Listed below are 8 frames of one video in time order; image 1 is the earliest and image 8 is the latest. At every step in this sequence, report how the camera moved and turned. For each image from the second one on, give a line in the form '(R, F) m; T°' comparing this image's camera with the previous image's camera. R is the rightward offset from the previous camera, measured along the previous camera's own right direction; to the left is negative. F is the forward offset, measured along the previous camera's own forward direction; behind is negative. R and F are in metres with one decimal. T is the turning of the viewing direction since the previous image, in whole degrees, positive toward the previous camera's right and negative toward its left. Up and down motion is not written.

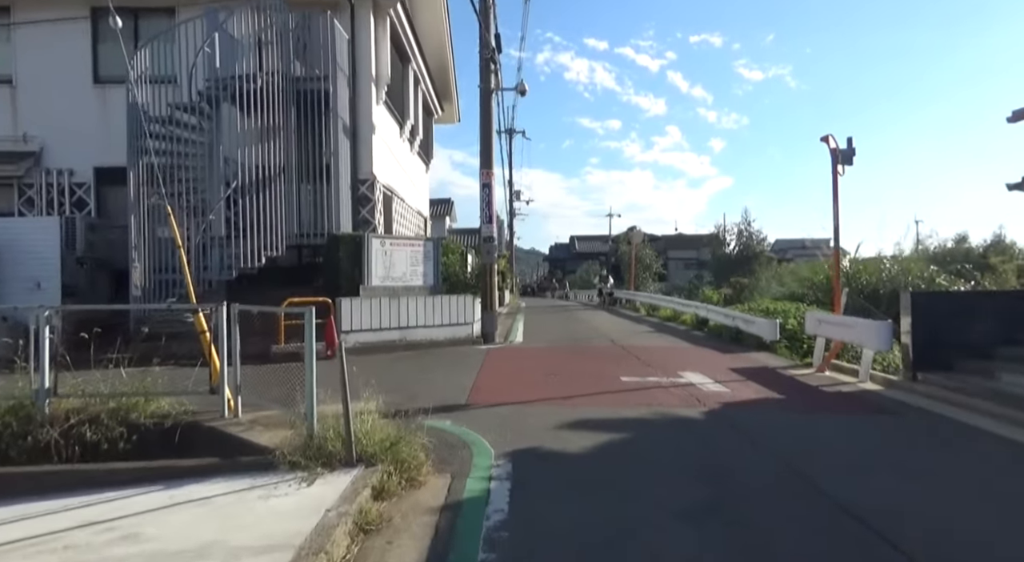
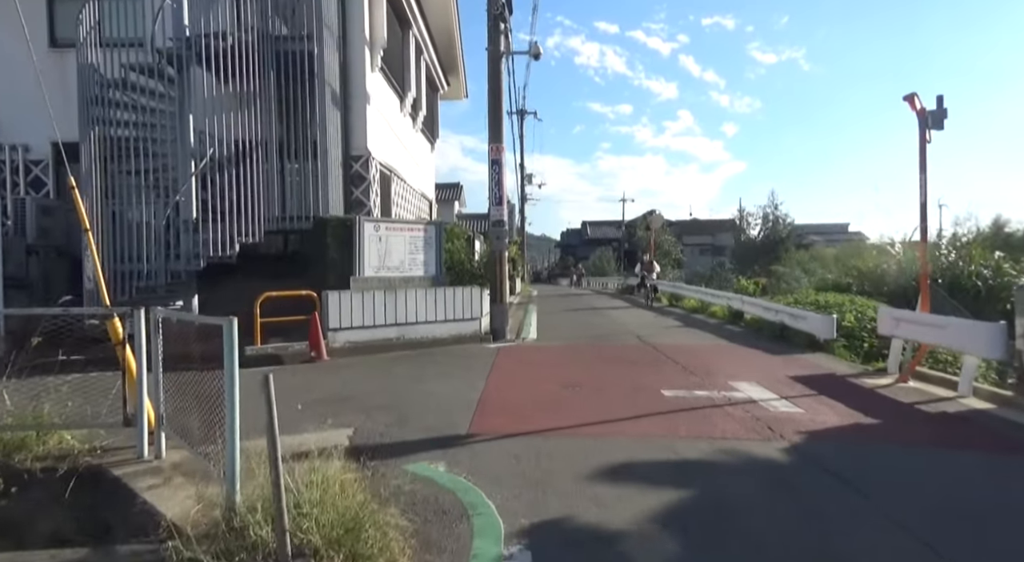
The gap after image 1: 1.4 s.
(0.0, +1.7) m; -1°
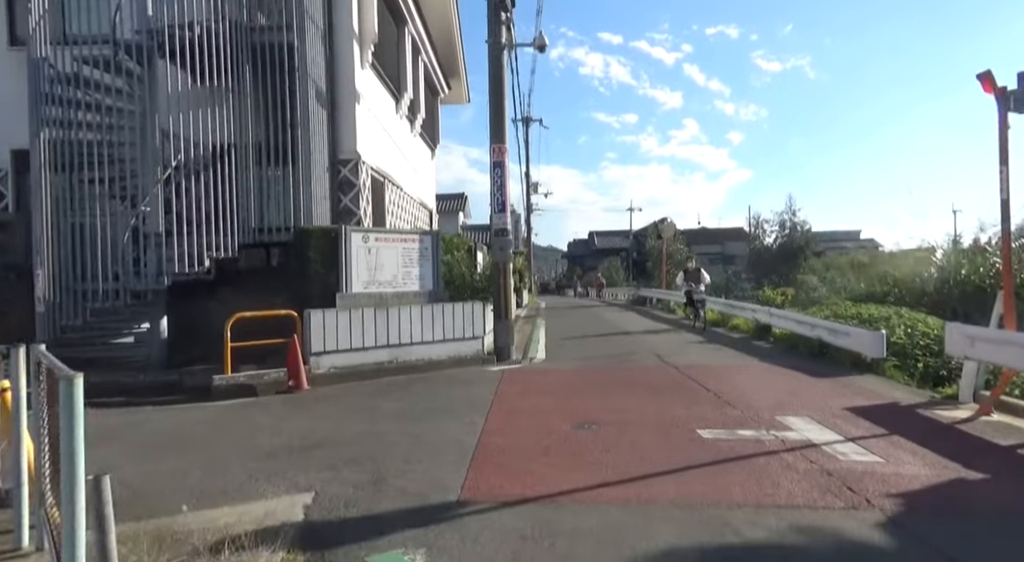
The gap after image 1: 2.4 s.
(0.0, +1.2) m; -1°
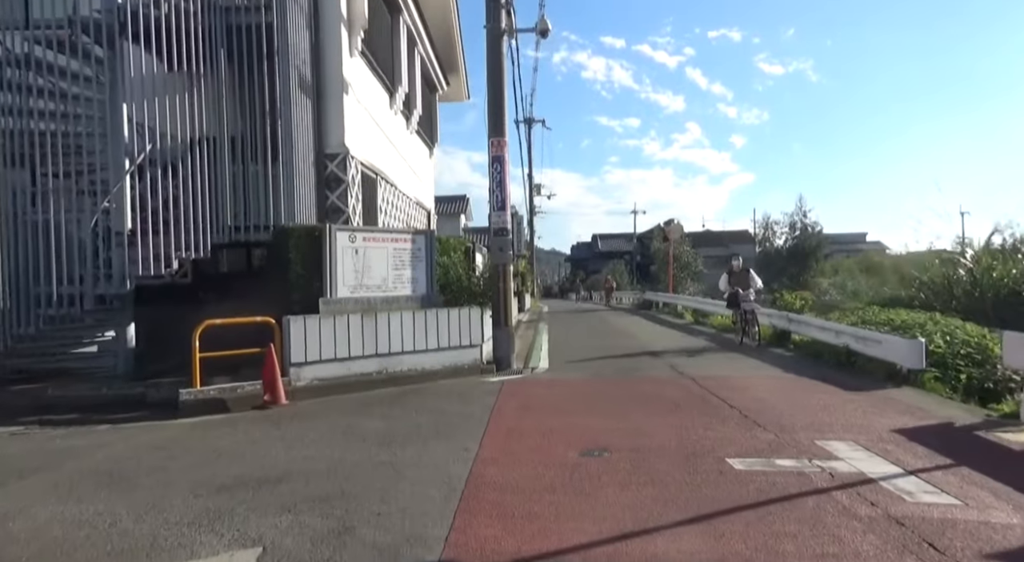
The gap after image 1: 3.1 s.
(0.0, +0.9) m; 0°
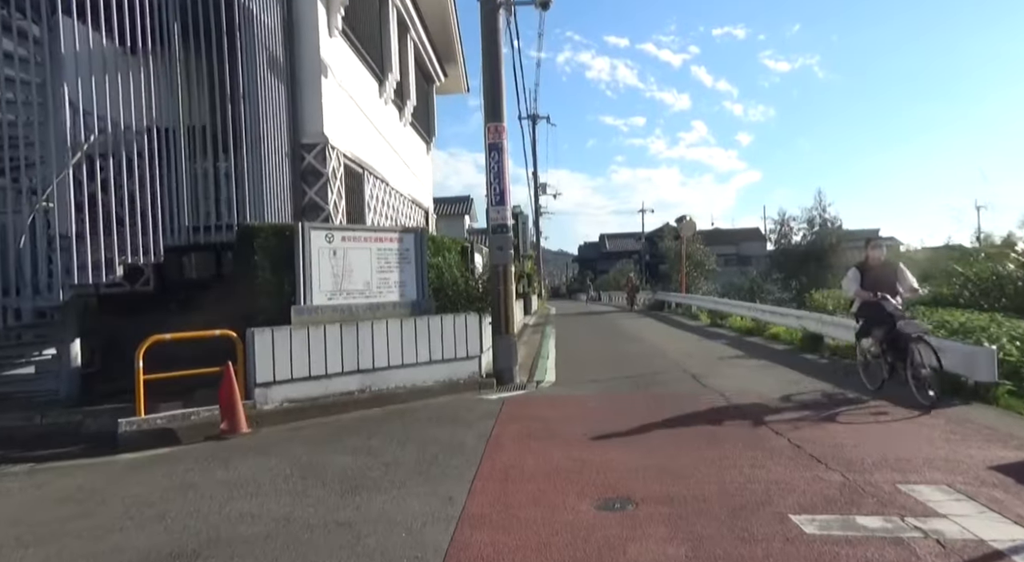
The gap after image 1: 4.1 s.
(+0.1, +1.2) m; -1°
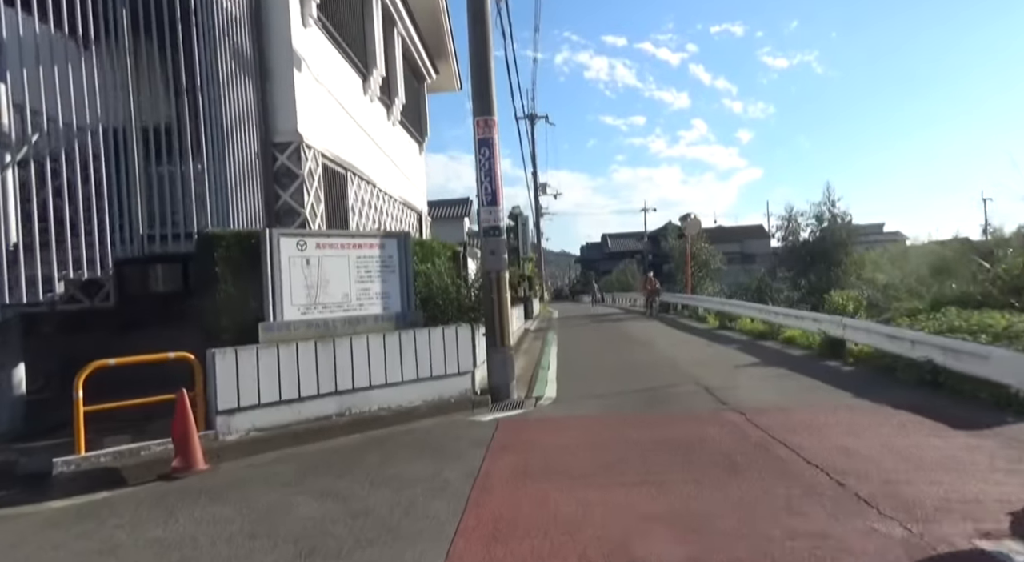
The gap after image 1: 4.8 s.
(+0.1, +0.8) m; 0°
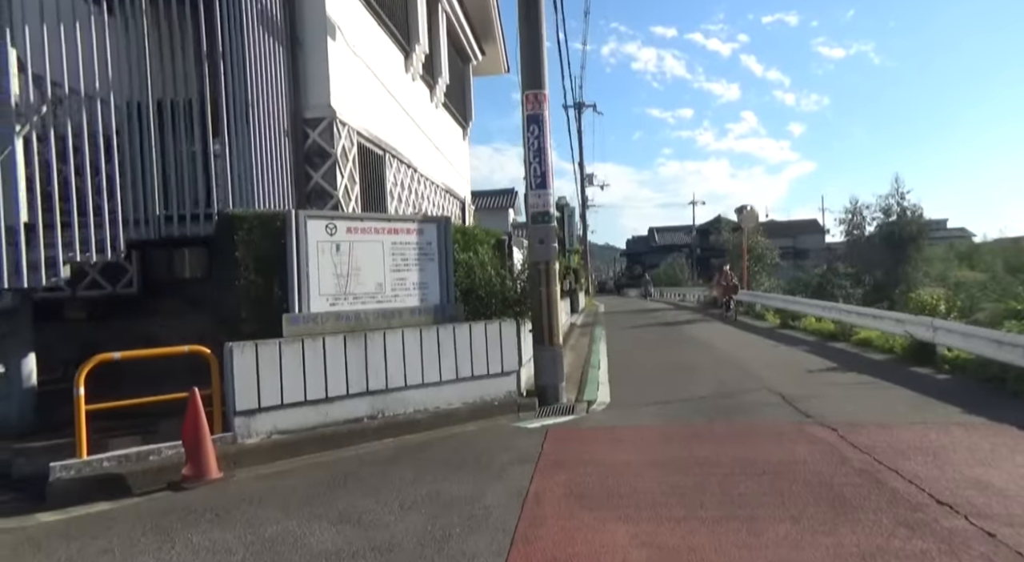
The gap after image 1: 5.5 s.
(-0.1, +0.9) m; -4°
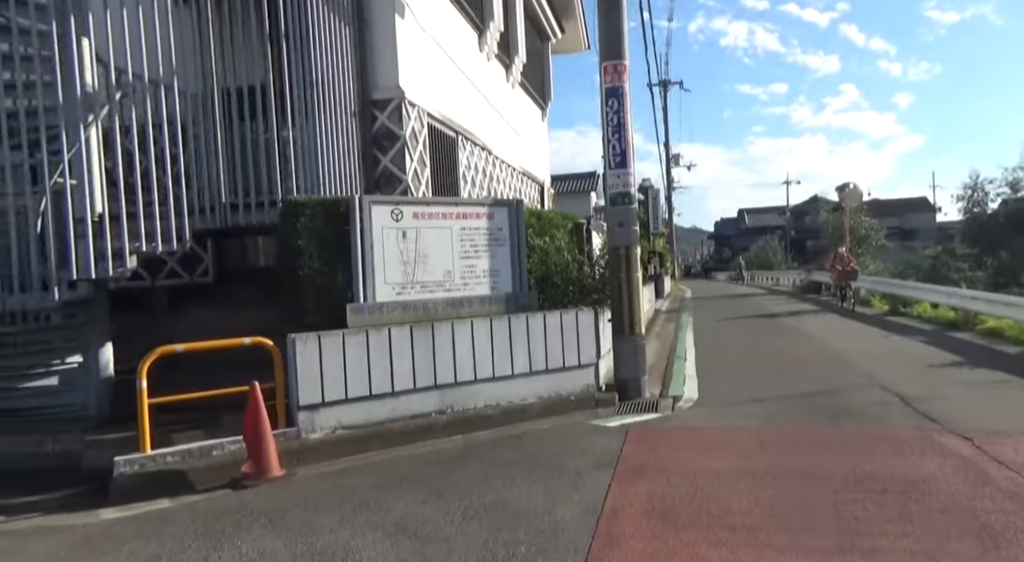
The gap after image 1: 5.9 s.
(+0.1, +0.6) m; -8°
